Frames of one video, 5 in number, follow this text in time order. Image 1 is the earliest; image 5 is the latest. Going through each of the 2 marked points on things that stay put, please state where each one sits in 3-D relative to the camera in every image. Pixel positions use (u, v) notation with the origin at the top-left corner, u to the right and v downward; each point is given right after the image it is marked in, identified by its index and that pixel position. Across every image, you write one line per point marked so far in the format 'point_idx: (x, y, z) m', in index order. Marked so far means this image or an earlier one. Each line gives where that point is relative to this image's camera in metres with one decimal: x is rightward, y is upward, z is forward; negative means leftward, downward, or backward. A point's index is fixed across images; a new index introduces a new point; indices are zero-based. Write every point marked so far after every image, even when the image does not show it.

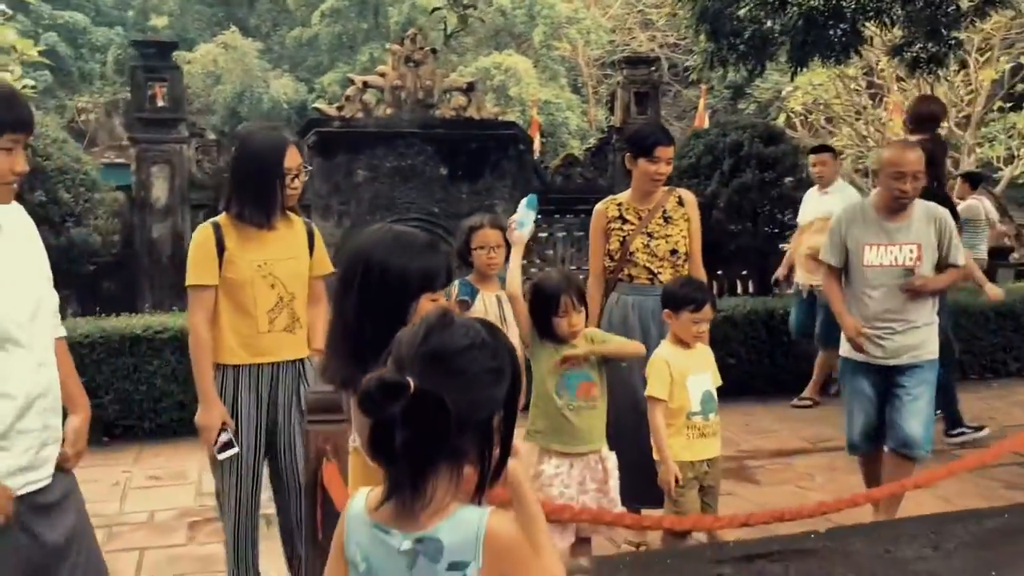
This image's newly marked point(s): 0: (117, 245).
0: (-2.8, +0.3, +6.8) m
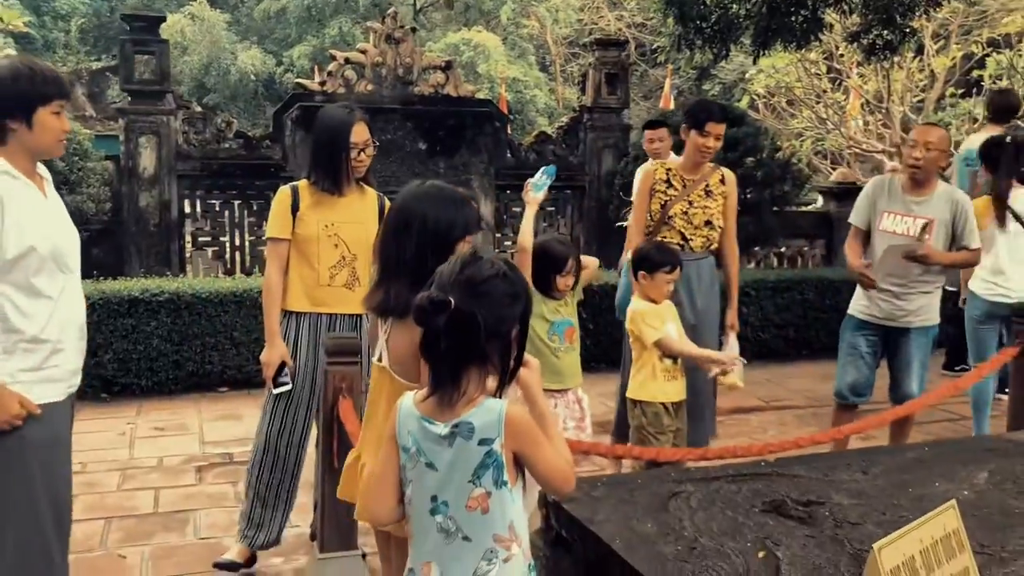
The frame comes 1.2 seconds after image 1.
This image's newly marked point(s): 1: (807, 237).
0: (-3.0, +0.5, +7.0) m
1: (+2.5, +0.4, +8.1) m
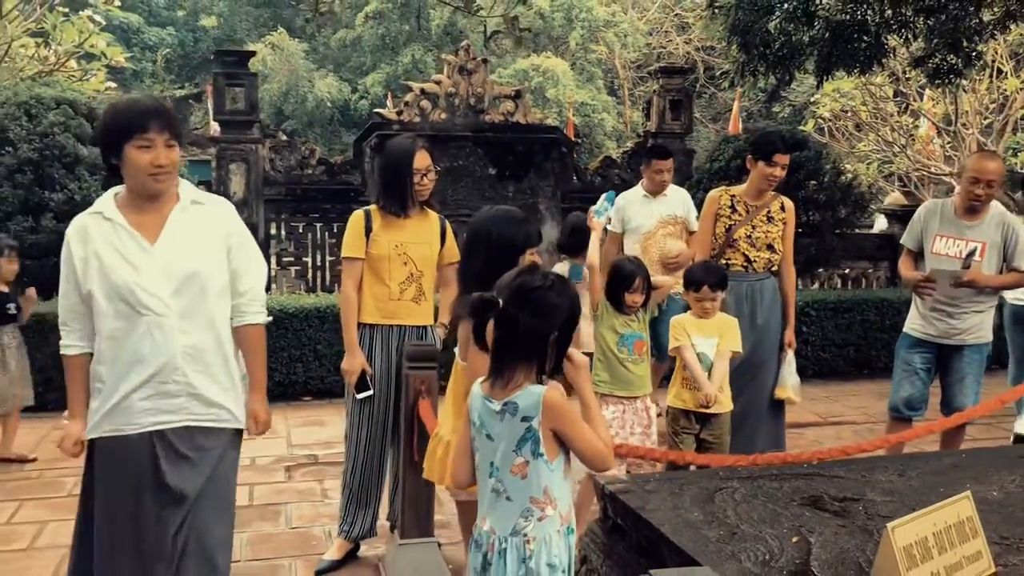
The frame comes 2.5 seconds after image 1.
0: (-2.5, +0.4, +7.5) m
1: (+3.1, +0.2, +8.2) m
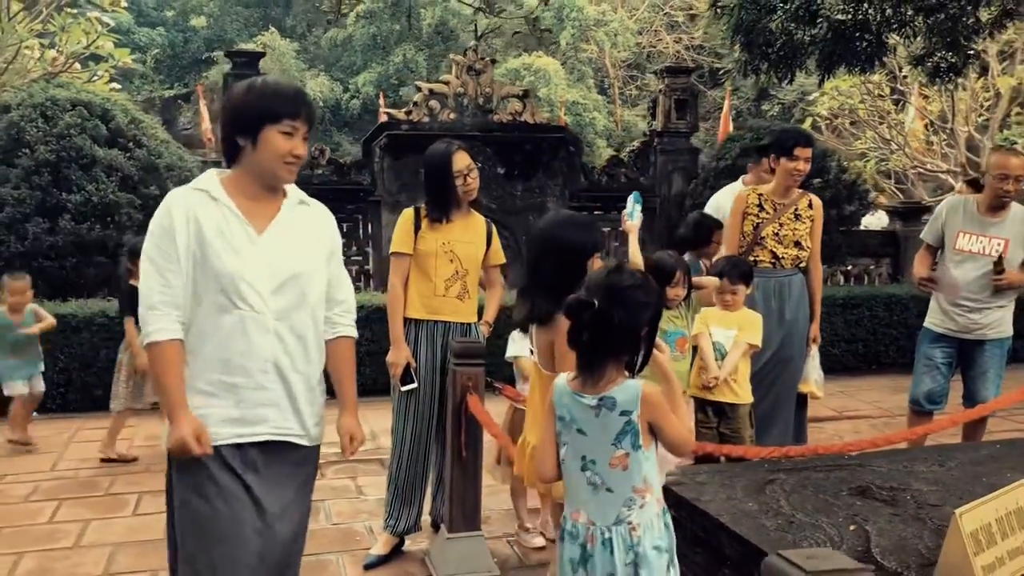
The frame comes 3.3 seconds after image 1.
0: (-2.4, +0.4, +7.5) m
1: (+3.1, +0.3, +8.3) m
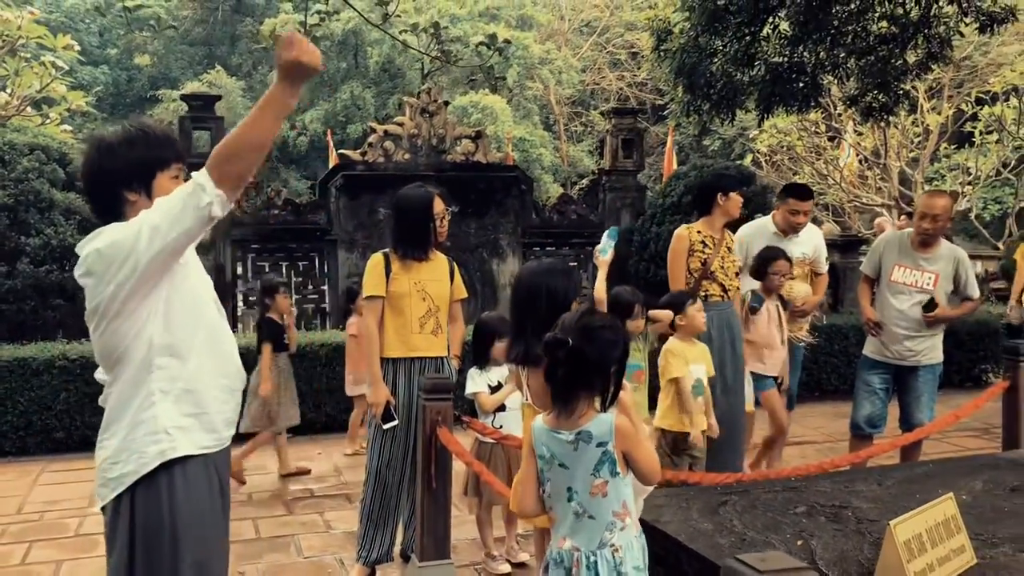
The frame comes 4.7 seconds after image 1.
0: (-2.7, +0.1, +7.6) m
1: (+2.7, 0.0, +8.7) m
